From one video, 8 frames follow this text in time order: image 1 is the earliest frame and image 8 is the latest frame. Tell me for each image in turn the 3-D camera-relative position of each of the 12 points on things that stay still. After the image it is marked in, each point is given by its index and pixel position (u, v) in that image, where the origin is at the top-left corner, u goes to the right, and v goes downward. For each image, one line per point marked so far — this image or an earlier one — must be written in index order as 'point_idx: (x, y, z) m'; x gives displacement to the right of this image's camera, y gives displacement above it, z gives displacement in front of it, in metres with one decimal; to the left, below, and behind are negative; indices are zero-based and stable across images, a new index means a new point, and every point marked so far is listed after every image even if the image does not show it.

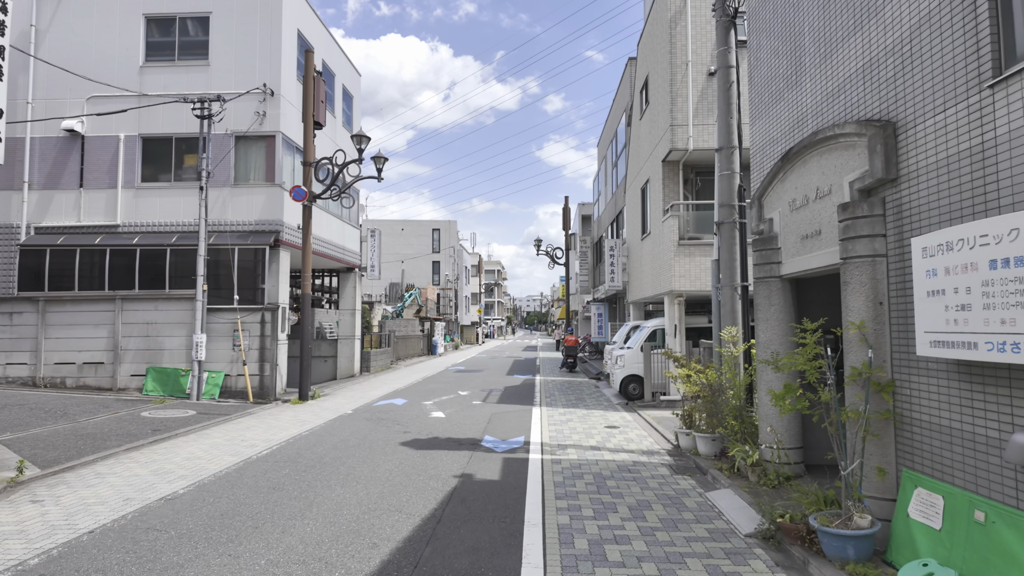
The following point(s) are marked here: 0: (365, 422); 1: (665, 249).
0: (-2.6, -2.4, +10.6) m
1: (+3.2, +0.8, +12.6) m
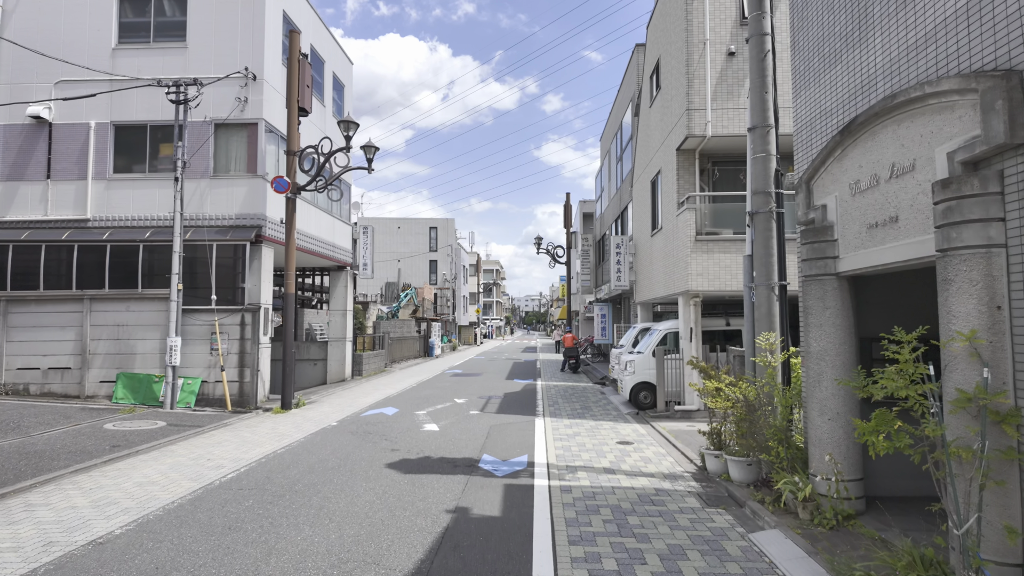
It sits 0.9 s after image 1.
0: (-2.6, -2.4, +9.5) m
1: (+3.3, +0.8, +11.6) m
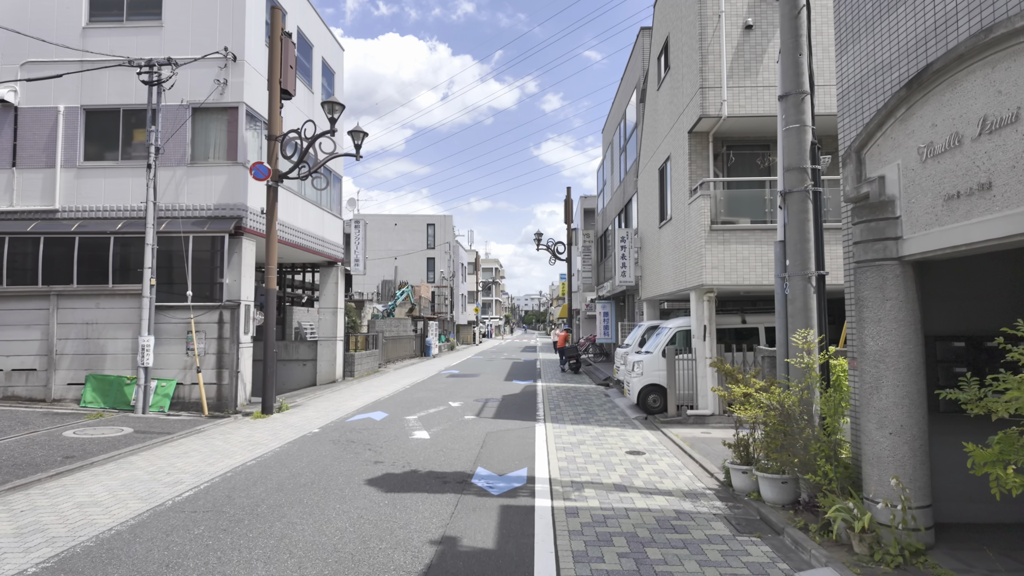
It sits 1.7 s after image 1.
0: (-2.6, -2.3, +8.6) m
1: (+3.2, +0.9, +10.6) m
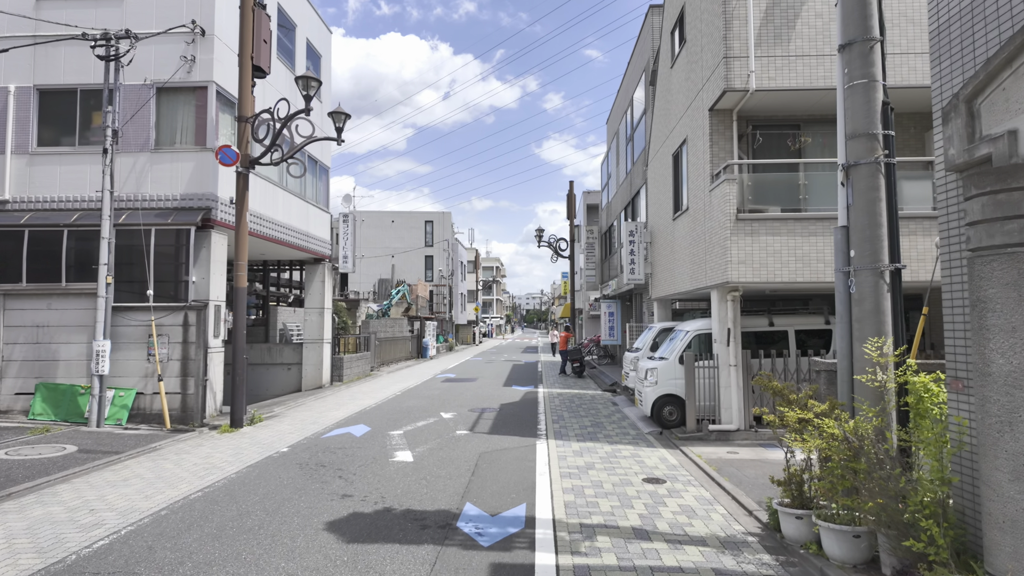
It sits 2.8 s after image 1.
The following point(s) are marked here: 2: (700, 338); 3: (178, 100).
0: (-2.6, -2.2, +7.3) m
1: (+3.2, +0.9, +9.4) m
2: (+3.3, -0.9, +10.3) m
3: (-6.6, +3.7, +11.9) m
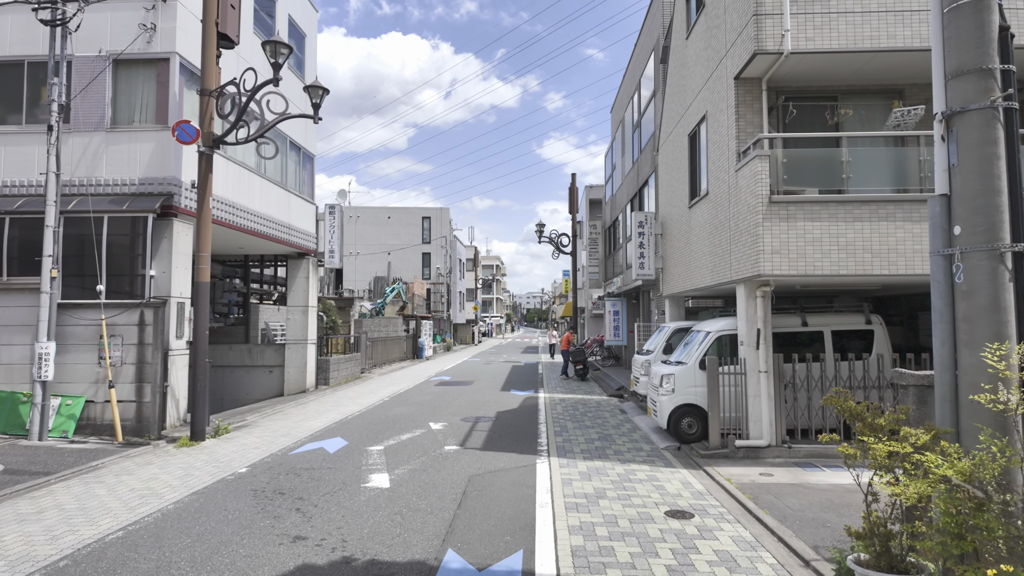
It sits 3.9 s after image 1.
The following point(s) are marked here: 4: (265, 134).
0: (-2.7, -2.2, +6.1) m
1: (+3.1, +1.0, +8.1) m
2: (+3.2, -0.8, +9.1) m
3: (-6.7, +3.8, +10.7) m
4: (-4.2, +2.6, +10.3) m
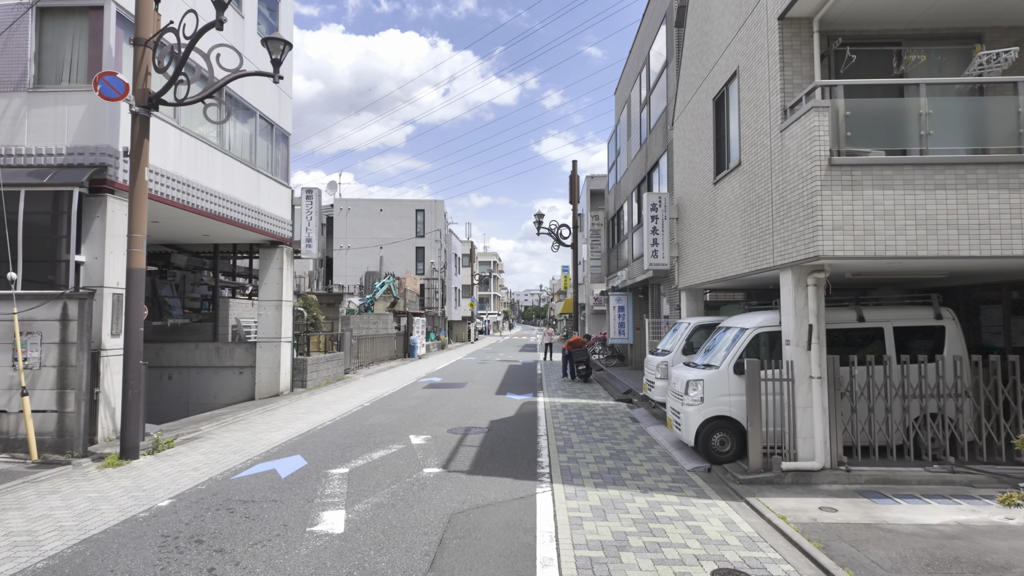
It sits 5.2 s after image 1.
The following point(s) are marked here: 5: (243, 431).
0: (-2.7, -2.0, +4.5) m
1: (+3.1, +1.2, +6.6) m
2: (+3.1, -0.6, +7.6) m
3: (-6.7, +4.0, +9.1) m
4: (-4.3, +2.8, +8.7) m
5: (-4.5, -2.4, +10.0) m
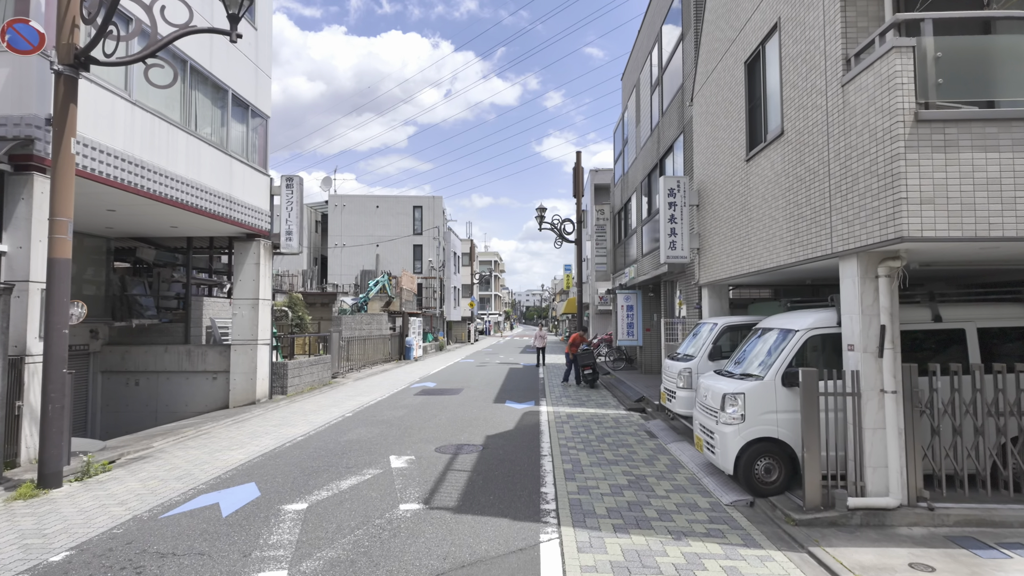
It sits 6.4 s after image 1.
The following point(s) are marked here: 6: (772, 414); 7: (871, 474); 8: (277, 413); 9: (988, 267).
0: (-2.8, -1.9, +3.2) m
1: (+3.0, +1.2, +5.2) m
2: (+3.1, -0.6, +6.2) m
3: (-6.8, +4.0, +7.7) m
4: (-4.3, +2.8, +7.4) m
5: (-4.5, -2.3, +8.7) m
6: (+2.6, -1.2, +5.9) m
7: (+3.2, -1.6, +5.3) m
8: (-4.7, -2.5, +12.0) m
9: (+4.6, +0.2, +5.8) m
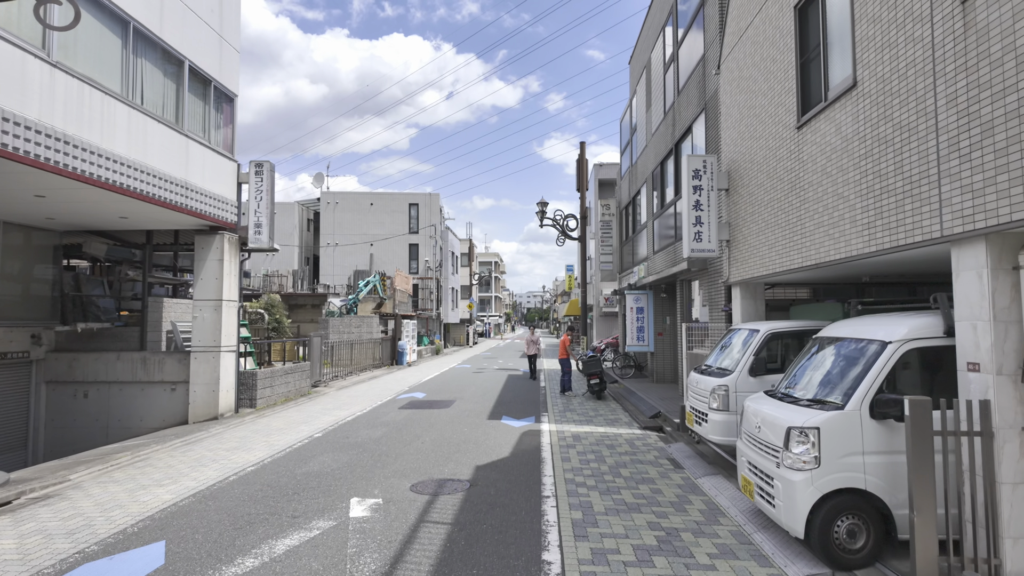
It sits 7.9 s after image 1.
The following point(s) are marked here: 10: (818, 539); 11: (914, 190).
0: (-2.8, -1.9, +1.6) m
1: (+3.0, +1.3, +3.6) m
2: (+3.1, -0.5, +4.6) m
3: (-6.8, +4.1, +6.2) m
4: (-4.4, +2.9, +5.8) m
5: (-4.5, -2.3, +7.1) m
6: (+2.5, -1.2, +4.4) m
7: (+3.1, -1.6, +3.7) m
8: (-4.7, -2.5, +10.4) m
9: (+4.5, +0.2, +4.2) m
10: (+2.2, -1.8, +4.3) m
11: (+3.0, +0.8, +4.5) m
